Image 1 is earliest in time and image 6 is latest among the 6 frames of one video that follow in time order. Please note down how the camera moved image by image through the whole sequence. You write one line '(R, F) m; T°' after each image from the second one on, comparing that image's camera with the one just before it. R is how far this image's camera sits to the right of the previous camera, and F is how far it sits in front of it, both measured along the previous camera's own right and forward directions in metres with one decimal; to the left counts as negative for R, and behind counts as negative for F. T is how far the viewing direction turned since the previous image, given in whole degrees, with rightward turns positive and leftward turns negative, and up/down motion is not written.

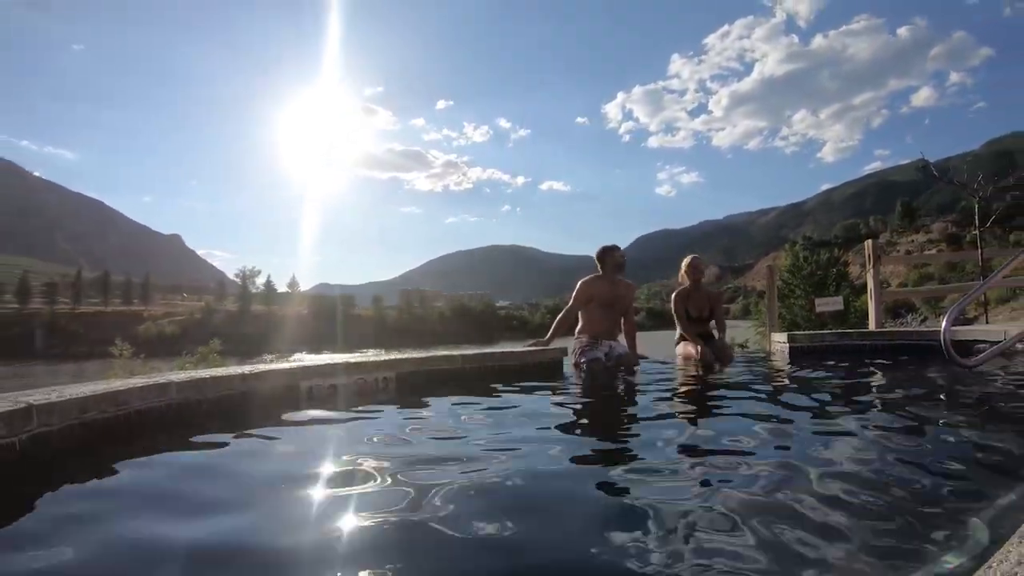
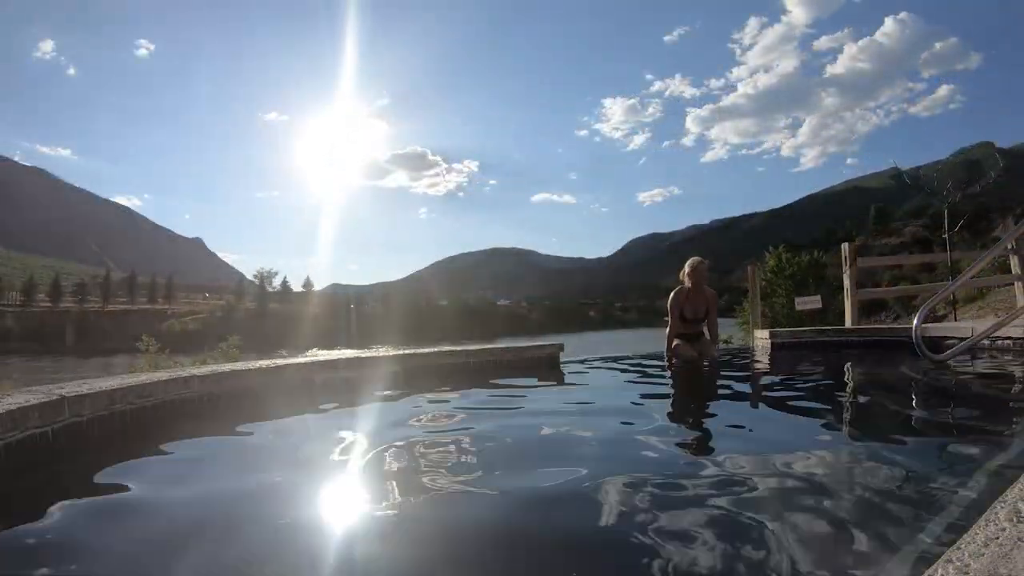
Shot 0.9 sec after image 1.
(+0.1, -0.5) m; -1°
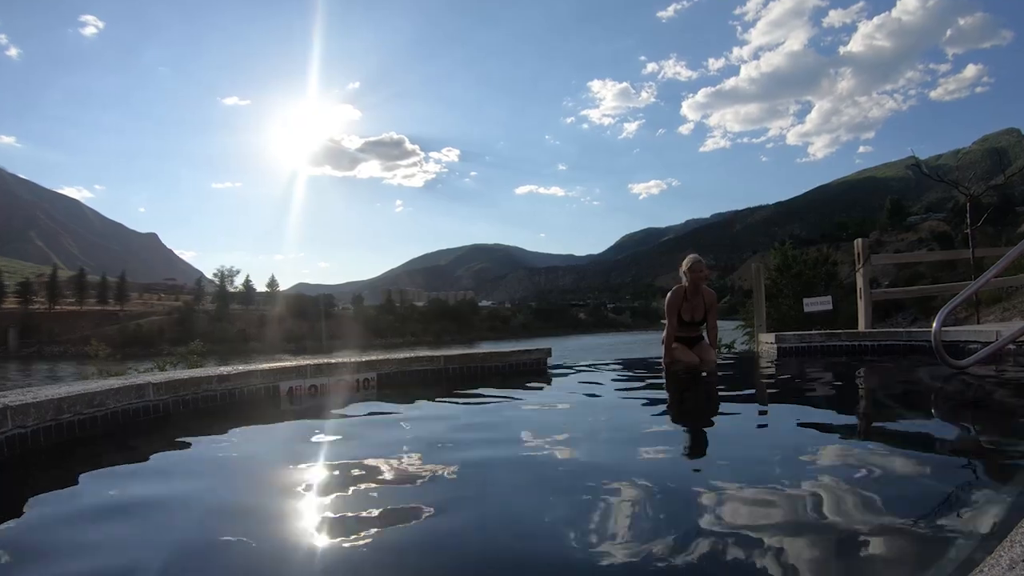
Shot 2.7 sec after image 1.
(0.0, +0.6) m; +2°
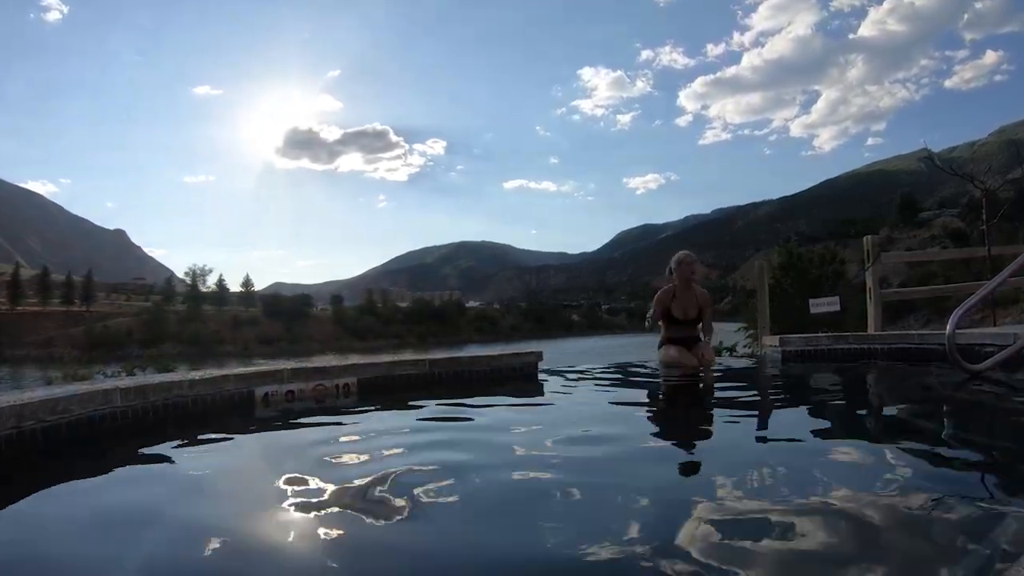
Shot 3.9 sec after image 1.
(0.0, +0.4) m; +1°
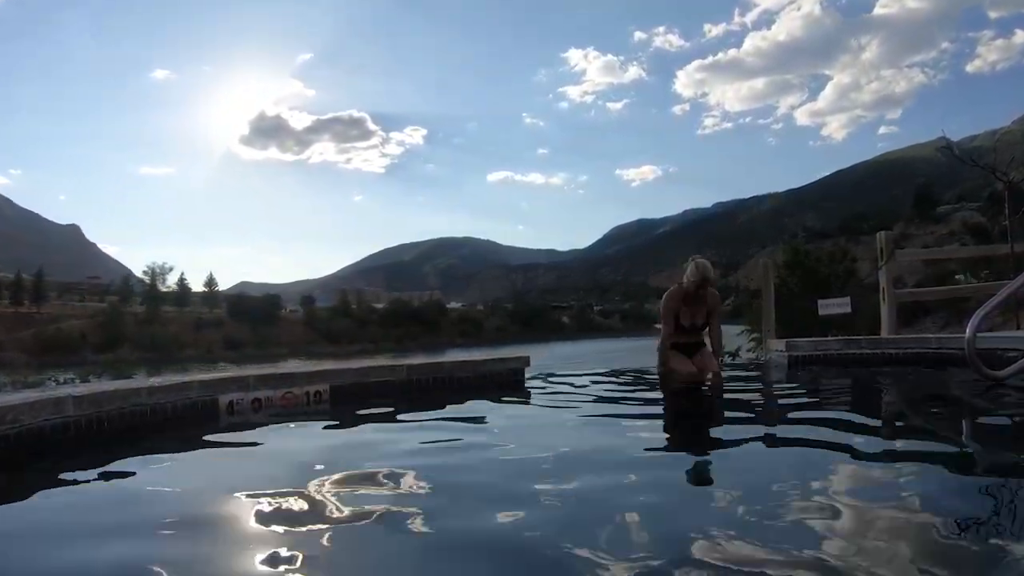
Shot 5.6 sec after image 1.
(0.0, +0.5) m; +1°
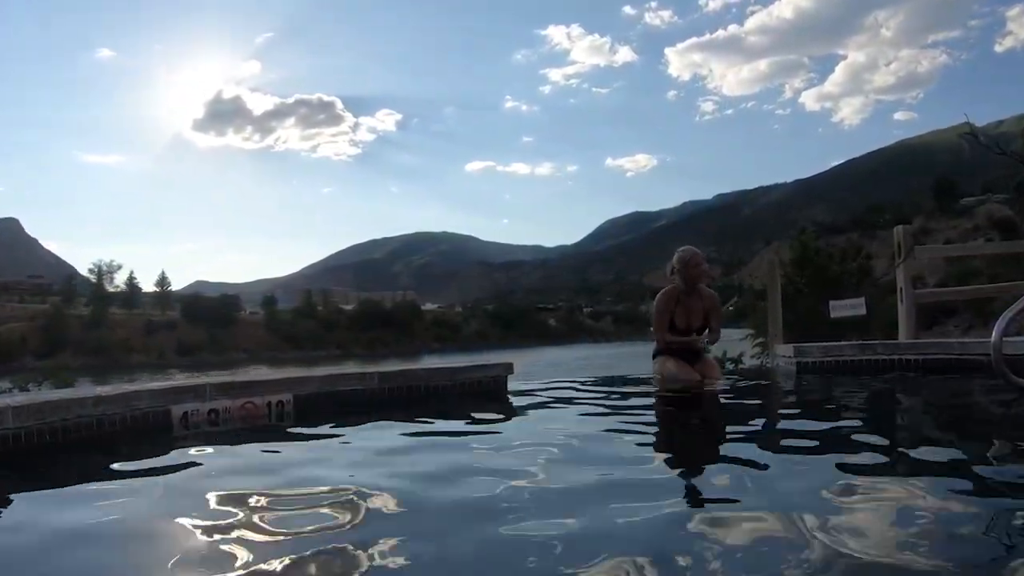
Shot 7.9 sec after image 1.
(0.0, +0.6) m; +1°
